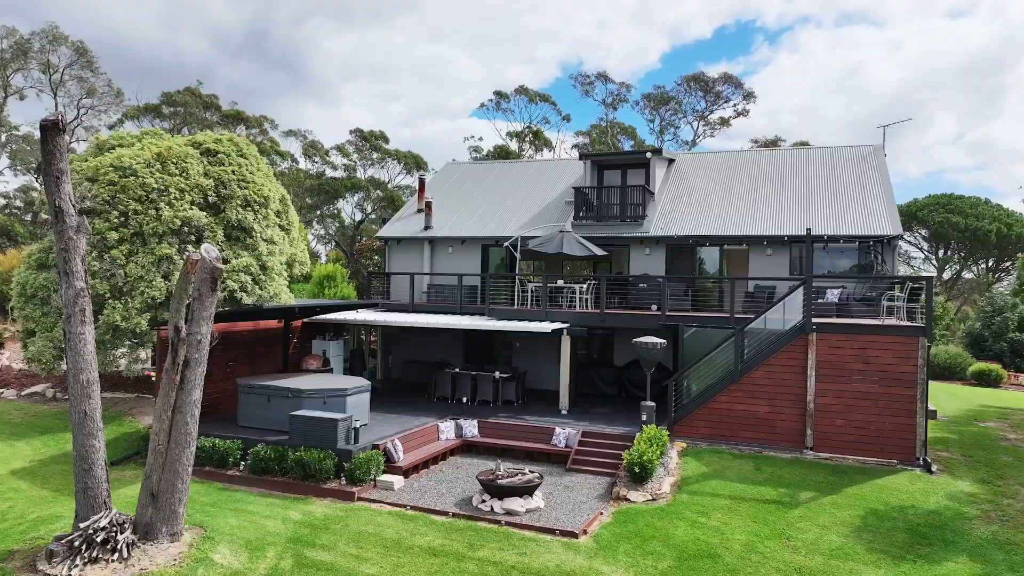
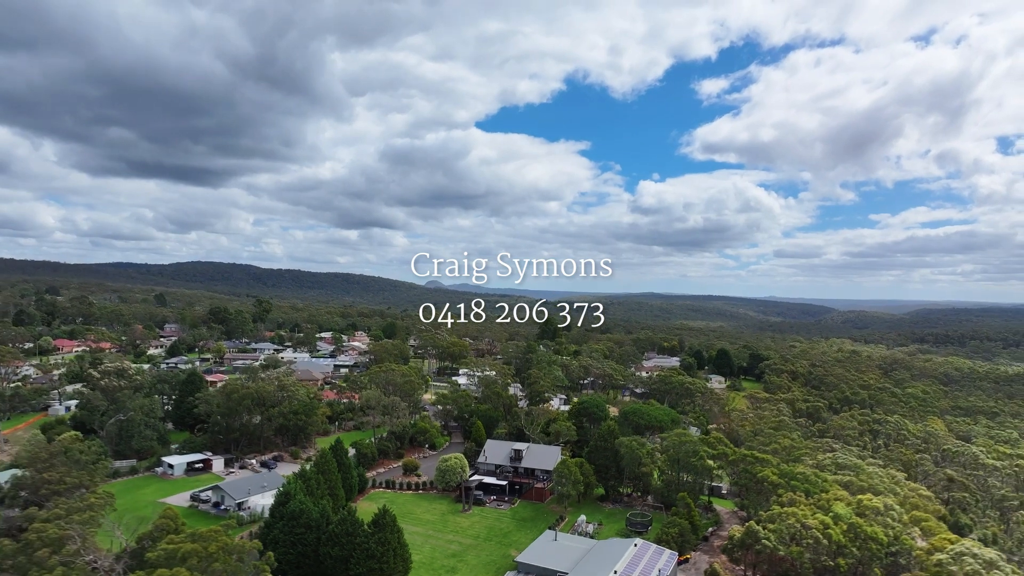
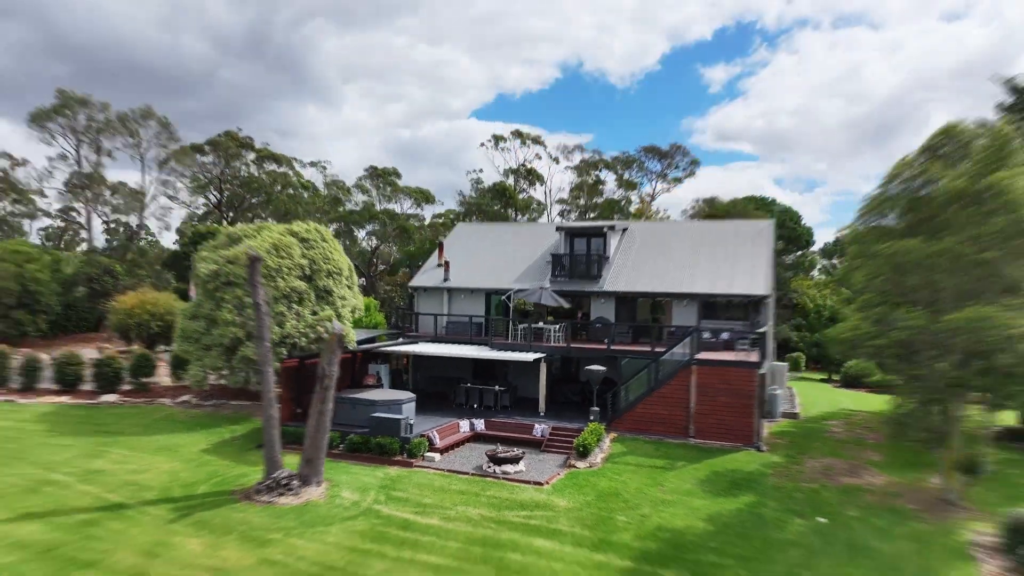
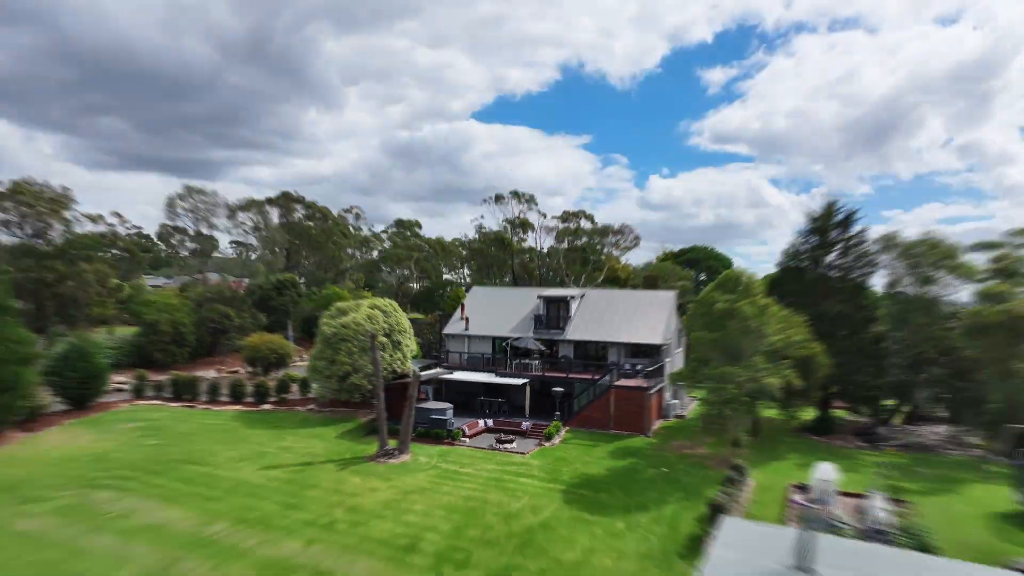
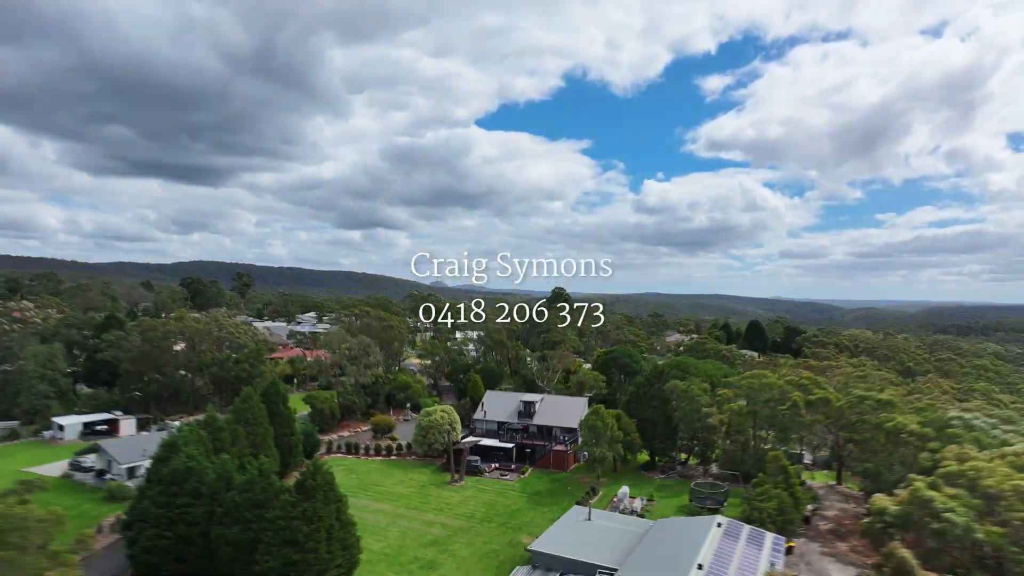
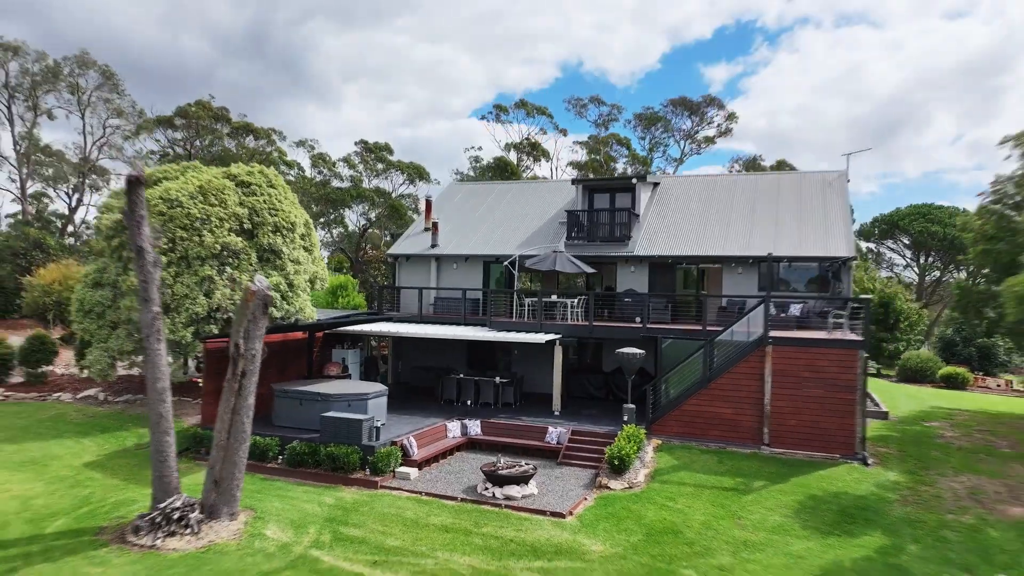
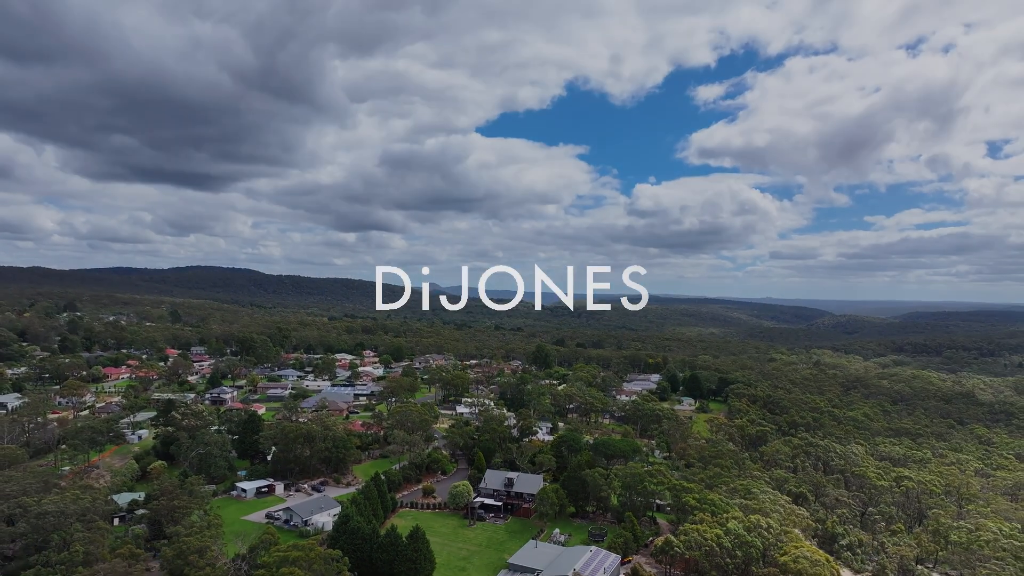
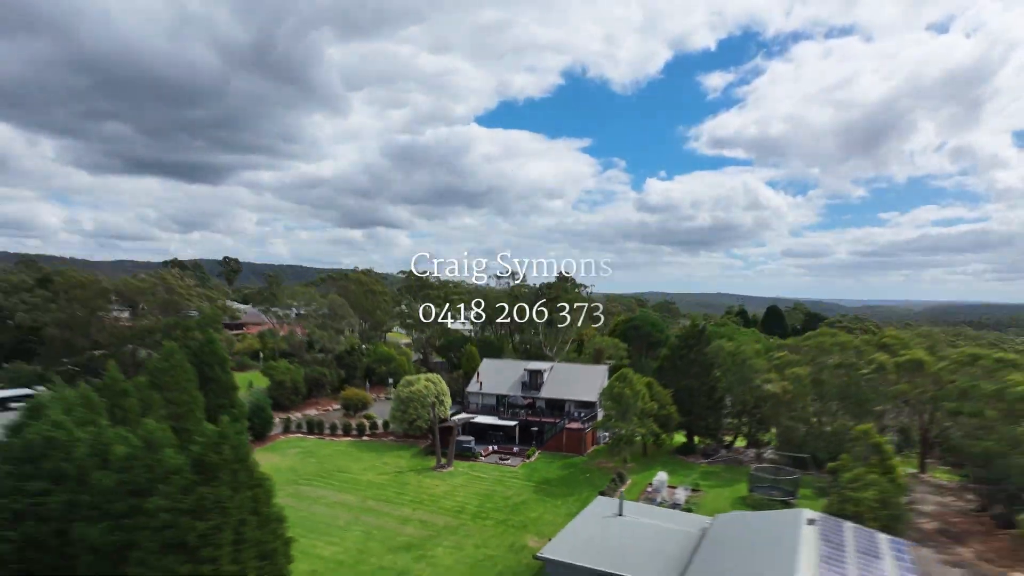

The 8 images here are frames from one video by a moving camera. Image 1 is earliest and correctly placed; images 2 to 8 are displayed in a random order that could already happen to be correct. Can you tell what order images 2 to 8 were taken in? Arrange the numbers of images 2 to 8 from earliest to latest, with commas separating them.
6, 3, 4, 8, 5, 2, 7
